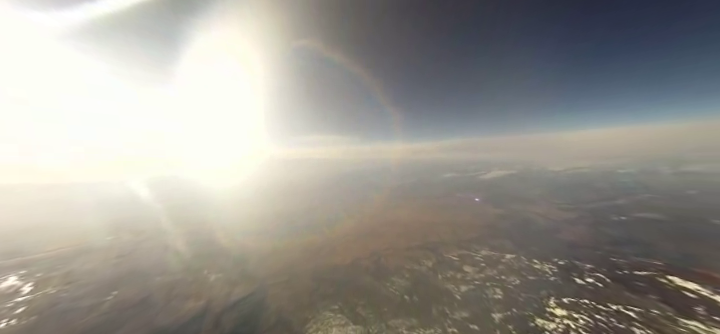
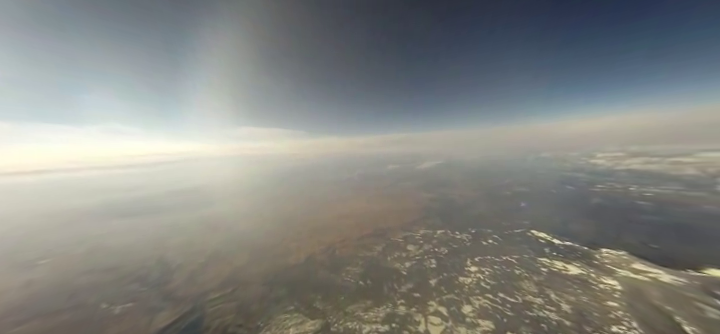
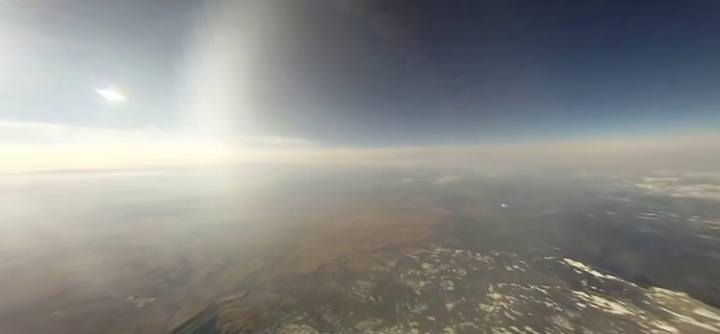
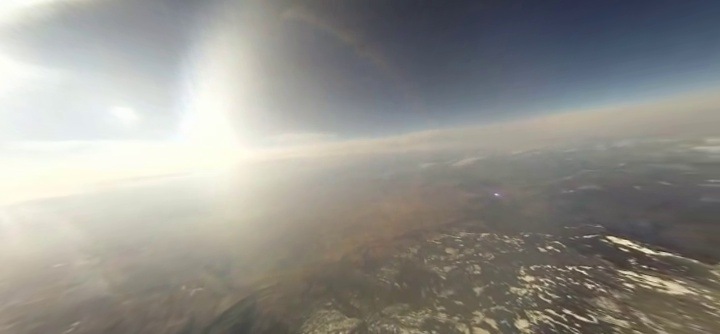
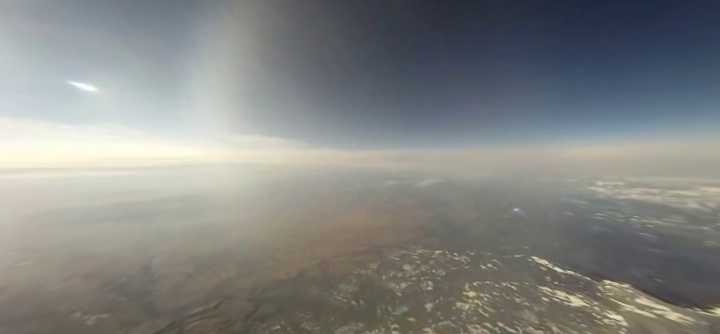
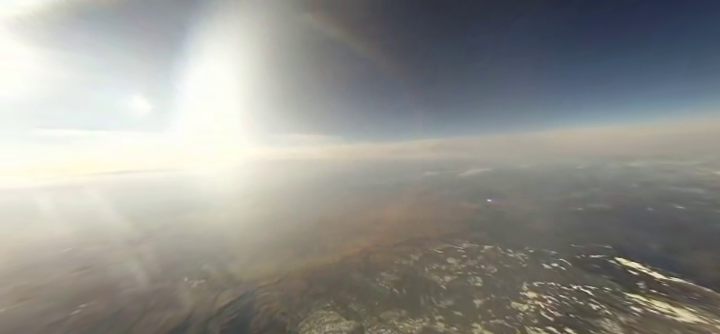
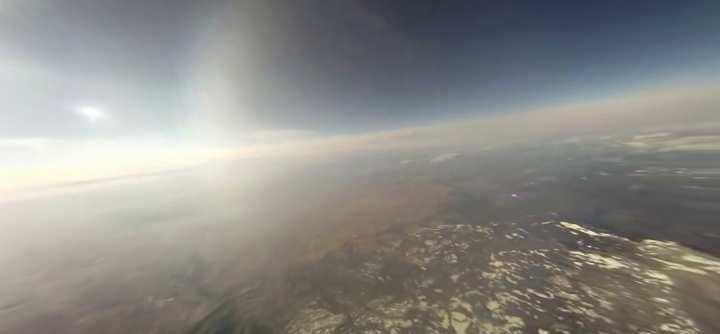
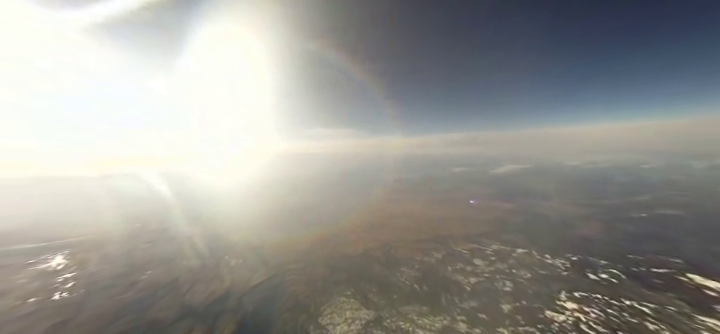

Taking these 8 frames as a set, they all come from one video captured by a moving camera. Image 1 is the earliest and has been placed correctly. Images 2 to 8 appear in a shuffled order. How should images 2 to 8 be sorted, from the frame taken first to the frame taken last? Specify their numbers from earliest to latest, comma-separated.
4, 7, 2, 5, 3, 6, 8
